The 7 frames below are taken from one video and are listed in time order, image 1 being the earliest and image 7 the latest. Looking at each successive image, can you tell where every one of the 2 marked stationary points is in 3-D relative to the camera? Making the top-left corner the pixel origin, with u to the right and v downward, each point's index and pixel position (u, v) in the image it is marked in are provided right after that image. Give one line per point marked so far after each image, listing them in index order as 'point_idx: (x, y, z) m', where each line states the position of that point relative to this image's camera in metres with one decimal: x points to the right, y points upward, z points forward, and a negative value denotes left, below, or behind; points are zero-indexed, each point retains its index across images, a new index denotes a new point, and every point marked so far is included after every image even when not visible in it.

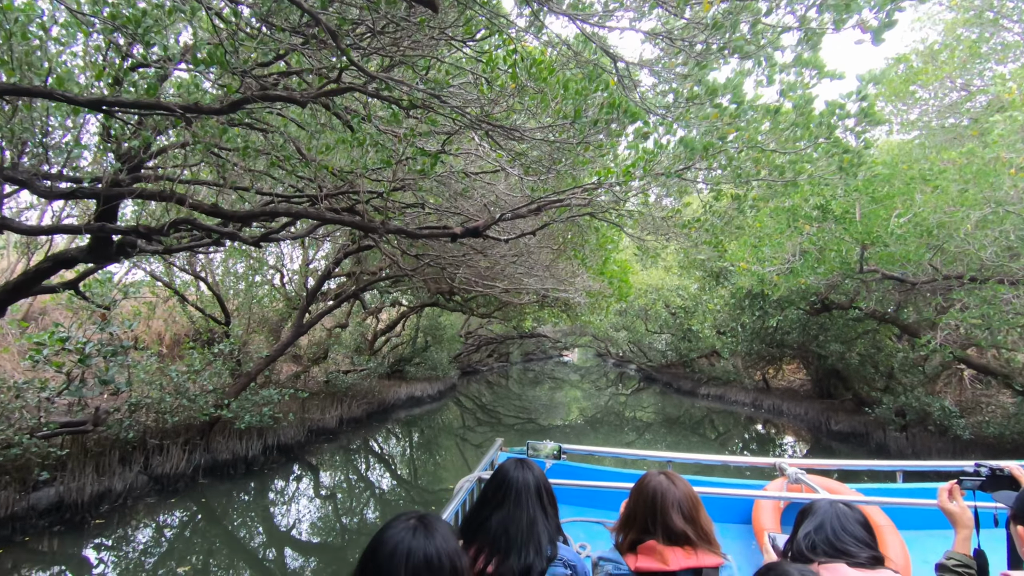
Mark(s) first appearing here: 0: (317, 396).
0: (-4.7, -2.6, +13.1) m
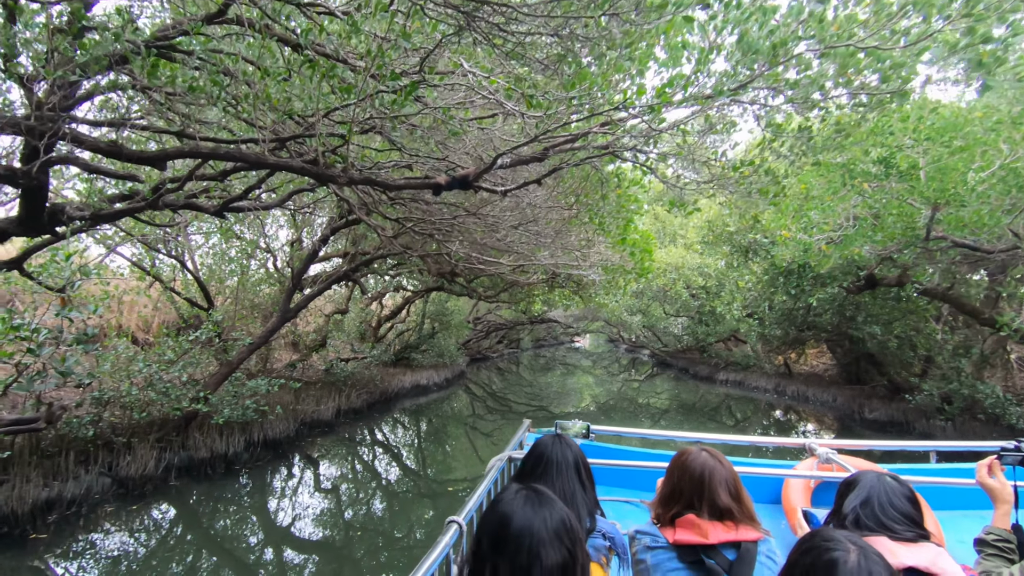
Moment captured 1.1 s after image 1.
0: (-4.5, -2.2, +12.5) m
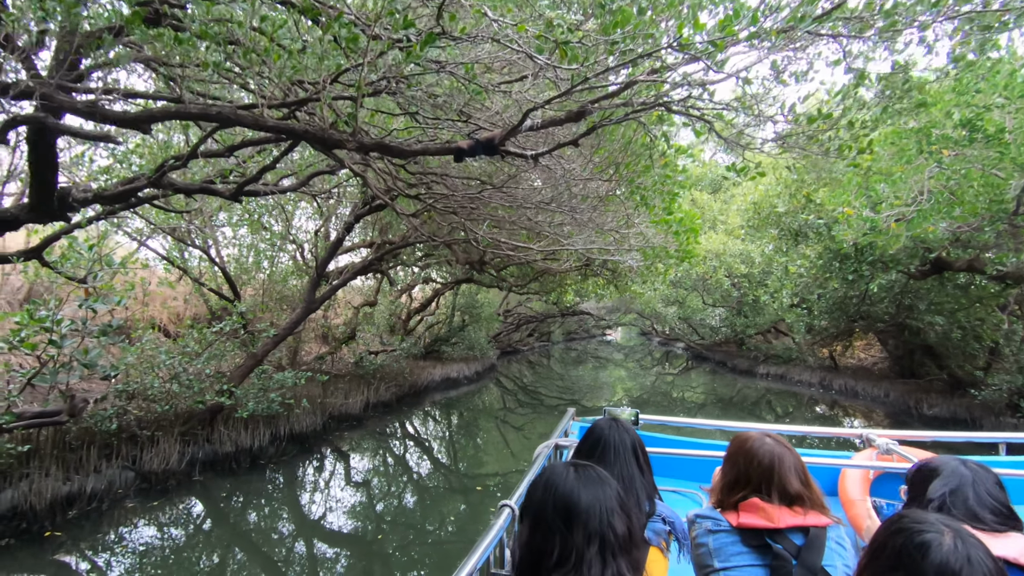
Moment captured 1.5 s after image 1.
0: (-3.8, -2.0, +12.3) m
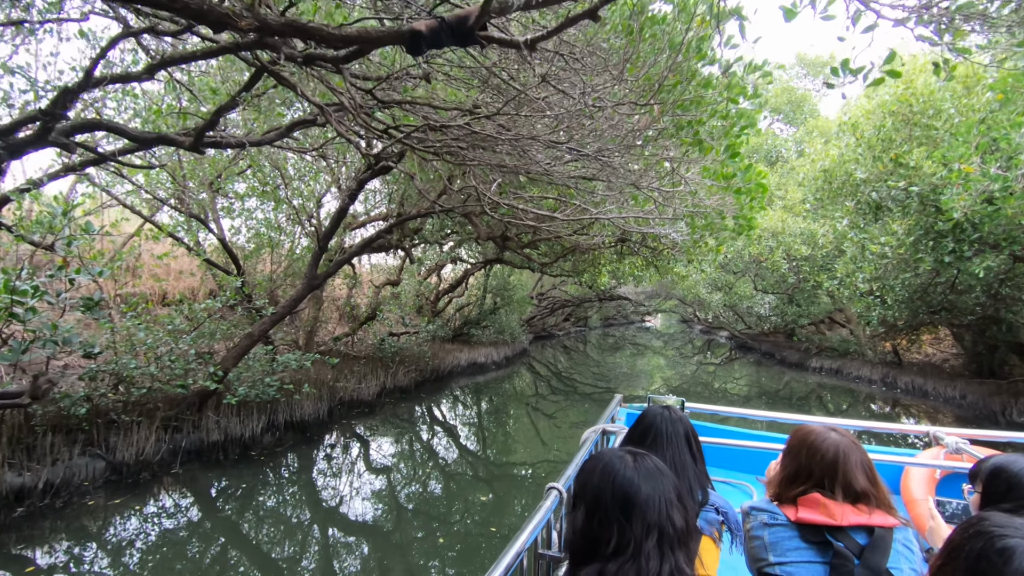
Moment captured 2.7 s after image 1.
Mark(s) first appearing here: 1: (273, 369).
0: (-3.2, -1.5, +11.7) m
1: (-3.2, -1.1, +7.2) m
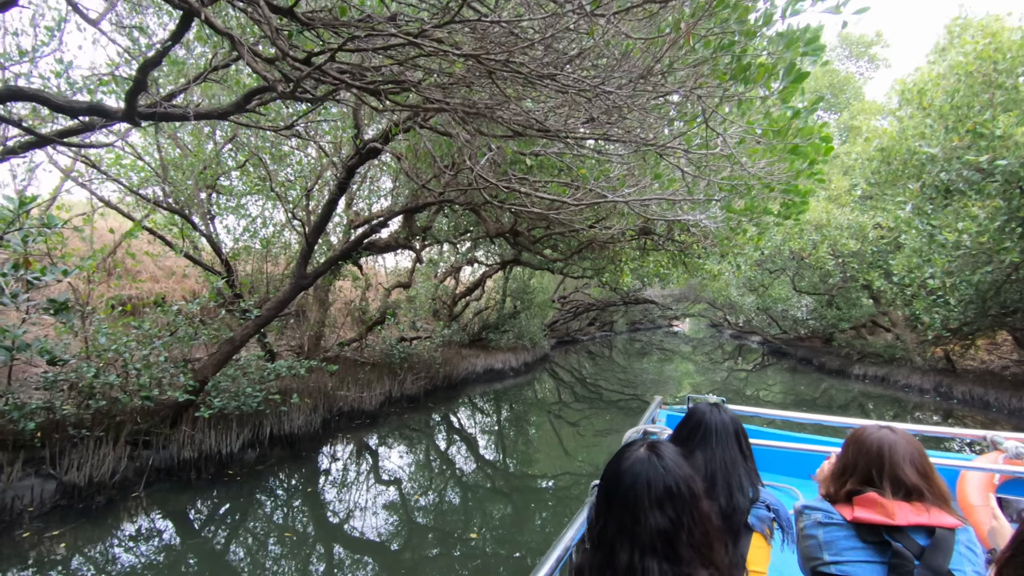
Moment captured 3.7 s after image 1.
0: (-2.9, -1.6, +11.1) m
1: (-3.1, -1.1, +6.6) m
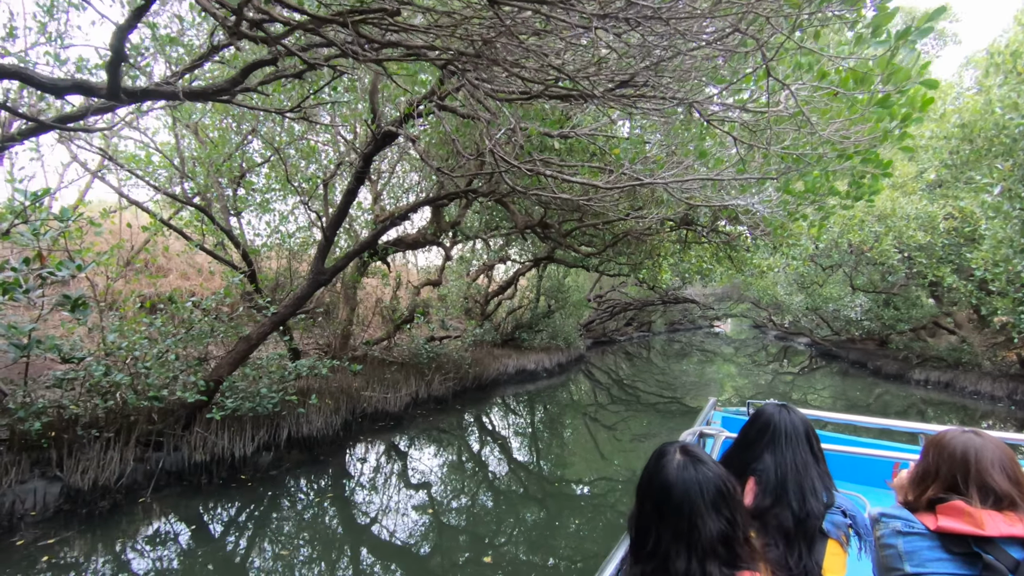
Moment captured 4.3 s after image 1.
0: (-2.2, -1.5, +10.9) m
1: (-2.7, -1.1, +6.3) m
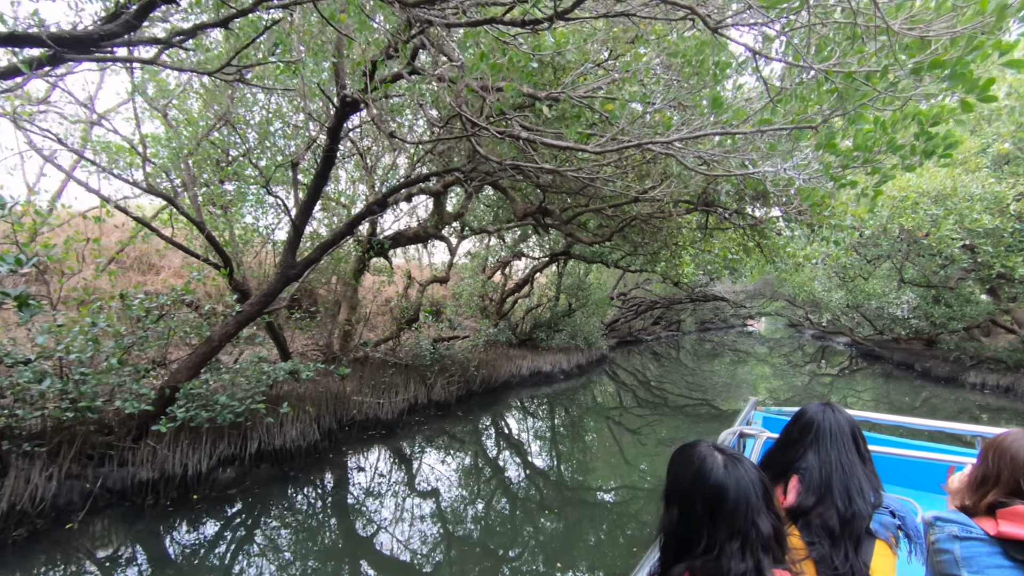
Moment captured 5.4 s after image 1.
0: (-2.0, -1.5, +10.3) m
1: (-2.8, -1.0, +5.7) m
